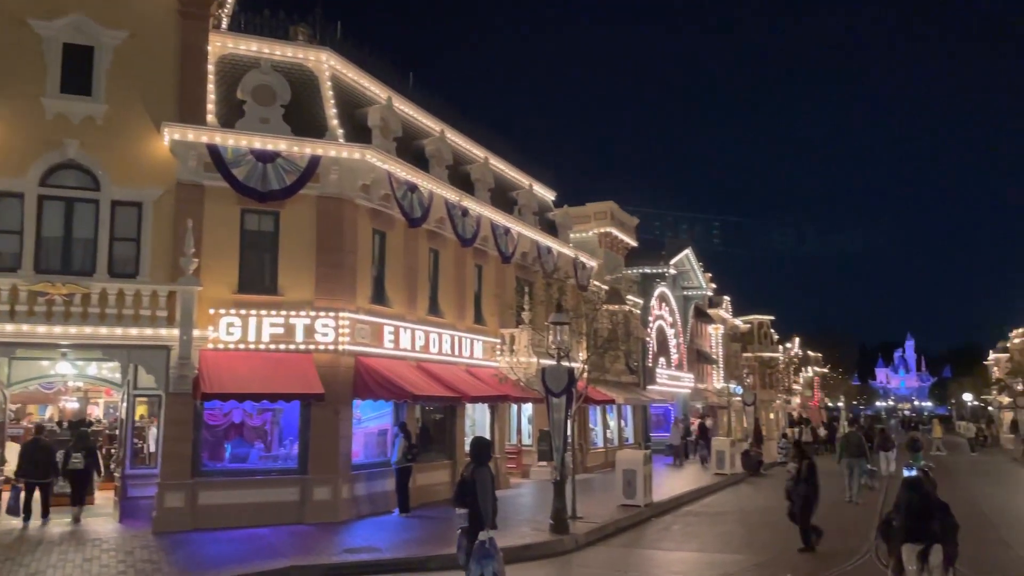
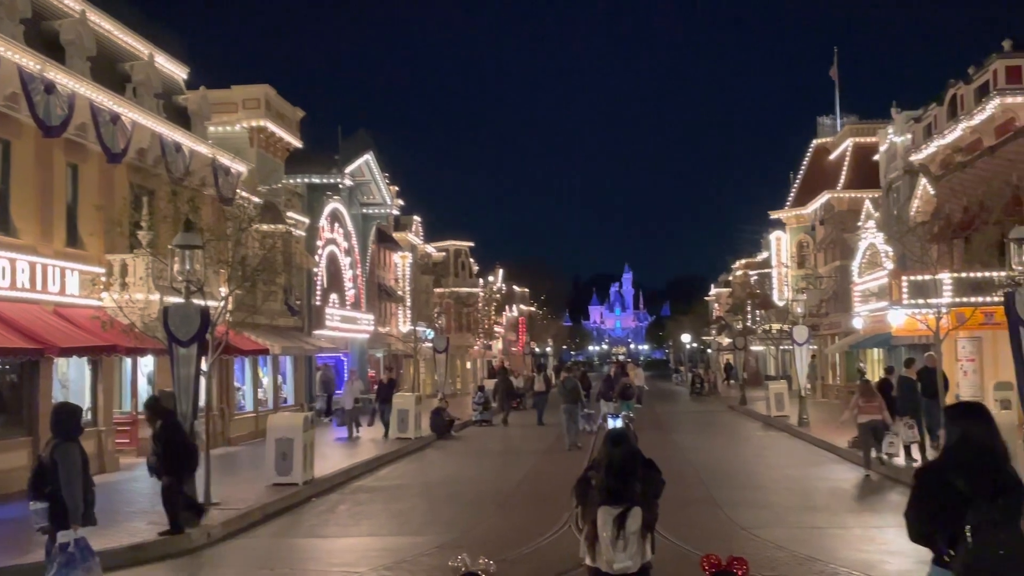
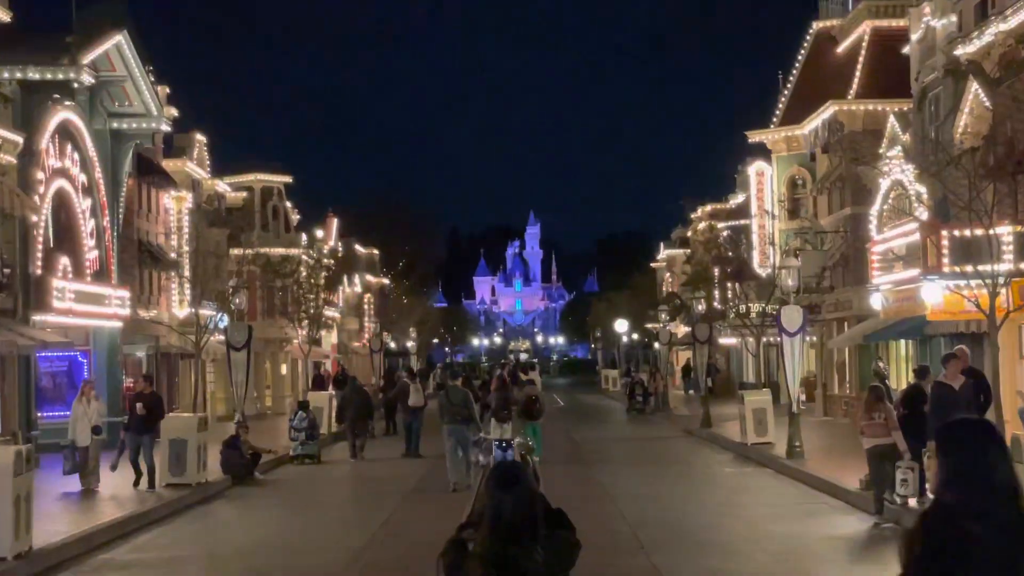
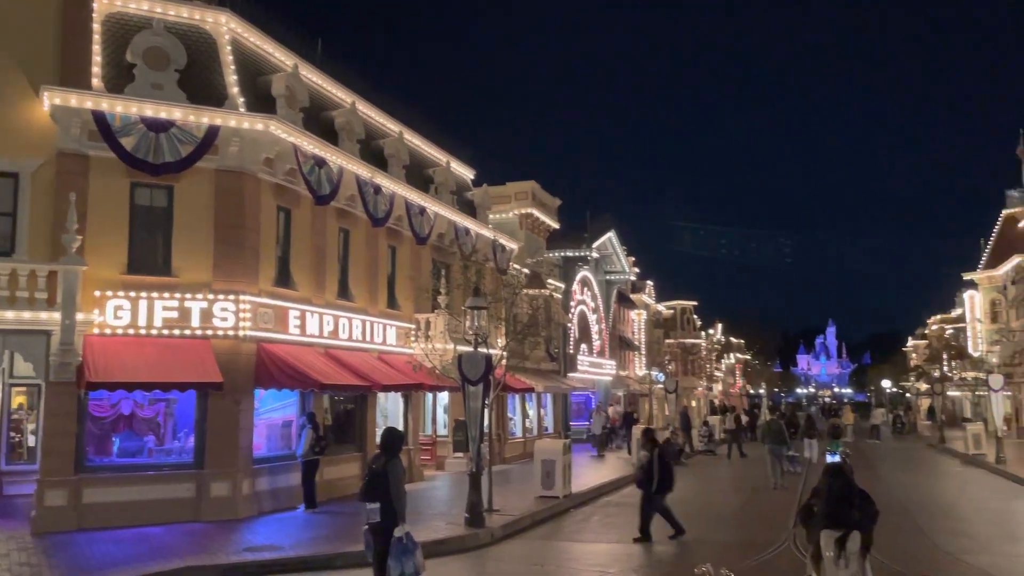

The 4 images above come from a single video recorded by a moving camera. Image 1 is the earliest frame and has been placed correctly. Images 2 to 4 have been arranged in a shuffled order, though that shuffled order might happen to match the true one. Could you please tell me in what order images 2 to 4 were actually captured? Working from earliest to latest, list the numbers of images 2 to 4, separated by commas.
4, 2, 3
